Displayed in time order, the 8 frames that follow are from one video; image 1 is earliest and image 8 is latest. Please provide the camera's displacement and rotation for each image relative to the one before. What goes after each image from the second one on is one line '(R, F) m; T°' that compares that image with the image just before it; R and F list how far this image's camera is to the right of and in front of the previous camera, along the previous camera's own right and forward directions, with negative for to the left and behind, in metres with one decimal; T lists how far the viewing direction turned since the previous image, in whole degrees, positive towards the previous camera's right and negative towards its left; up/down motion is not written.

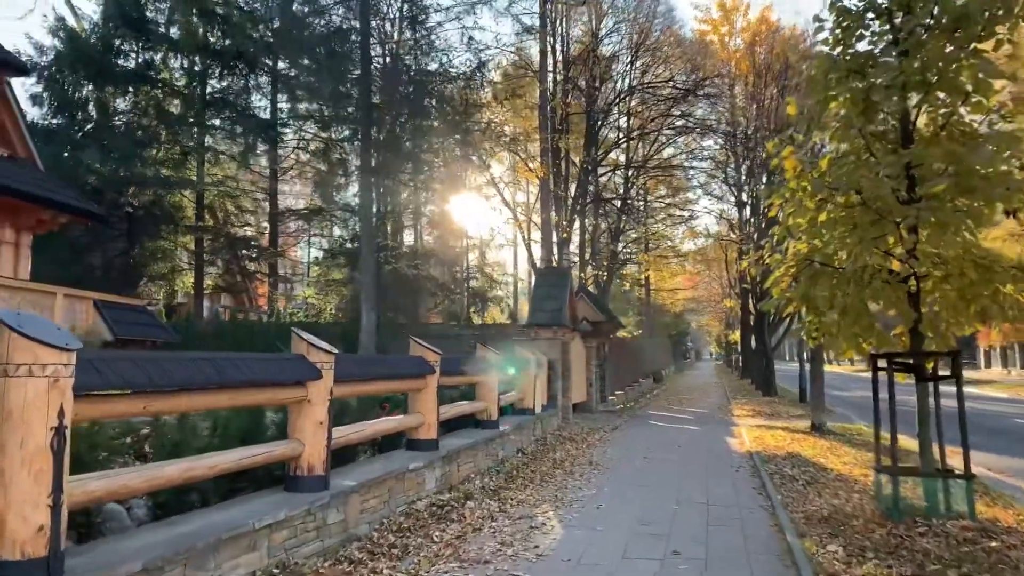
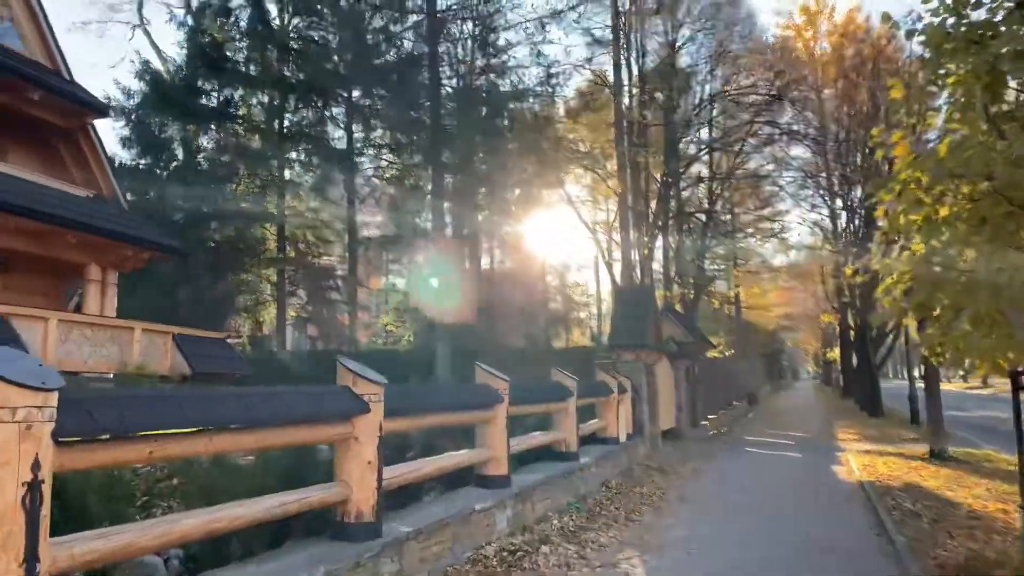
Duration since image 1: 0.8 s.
(+0.1, +0.5) m; -6°
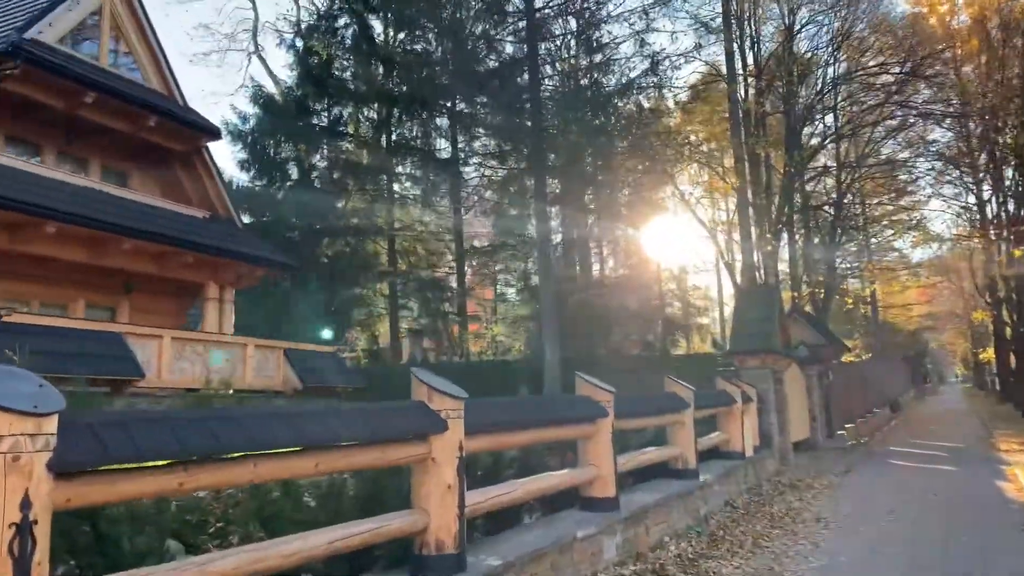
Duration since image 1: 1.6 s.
(+0.1, +0.5) m; -8°
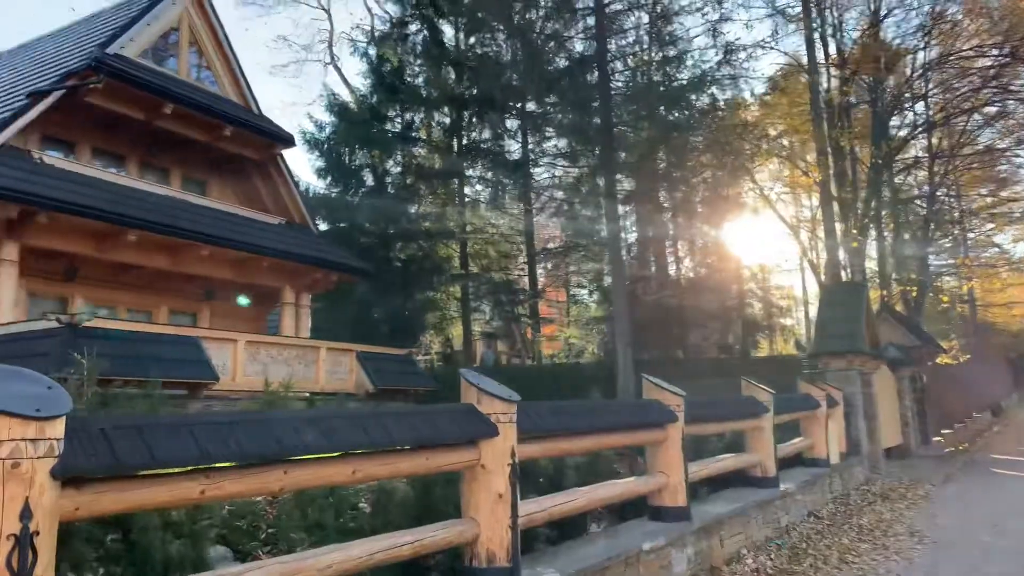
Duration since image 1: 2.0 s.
(+0.1, +0.2) m; -6°
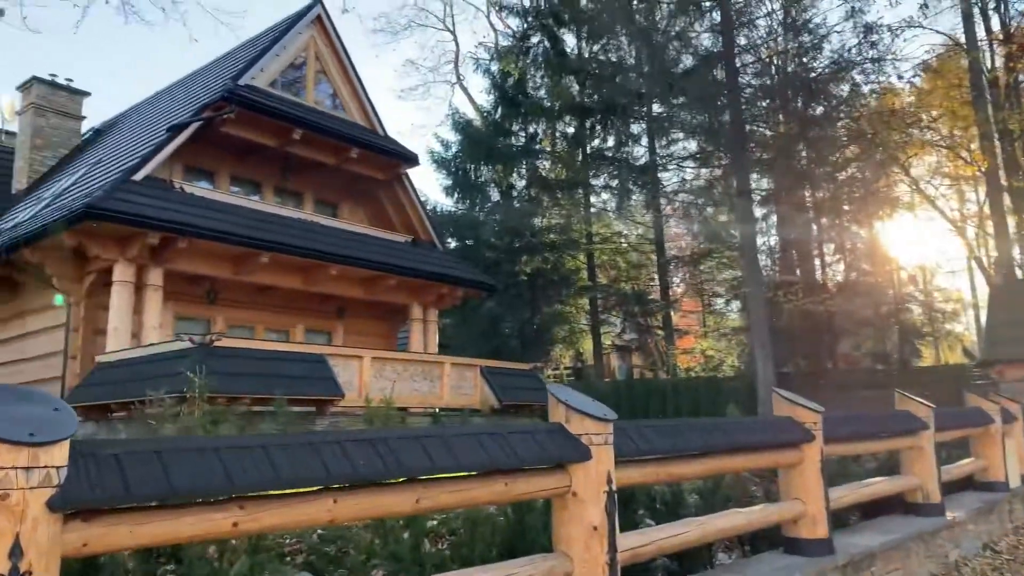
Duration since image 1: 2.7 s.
(+0.2, +0.4) m; -10°
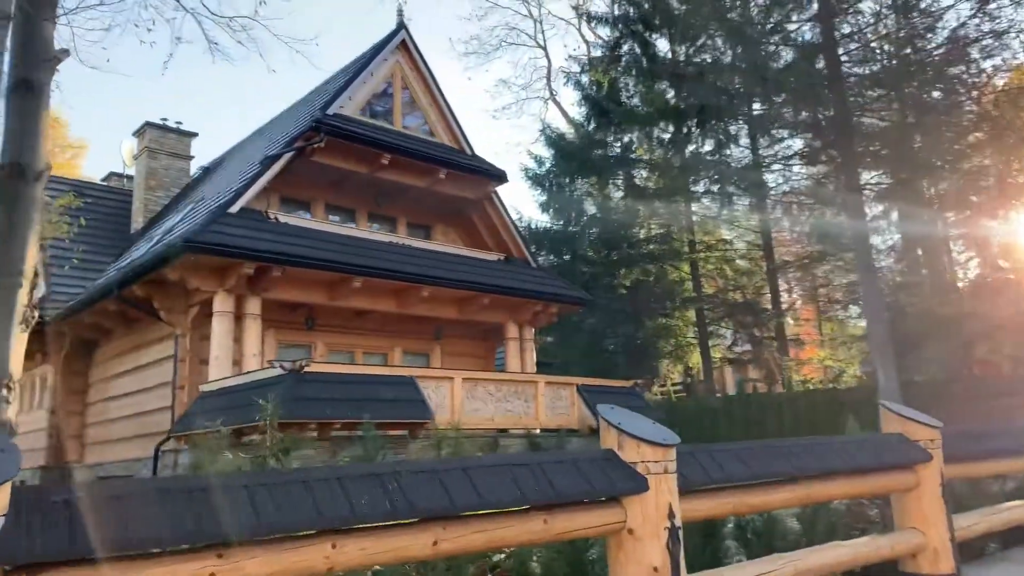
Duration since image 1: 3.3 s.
(+0.2, +0.3) m; -8°
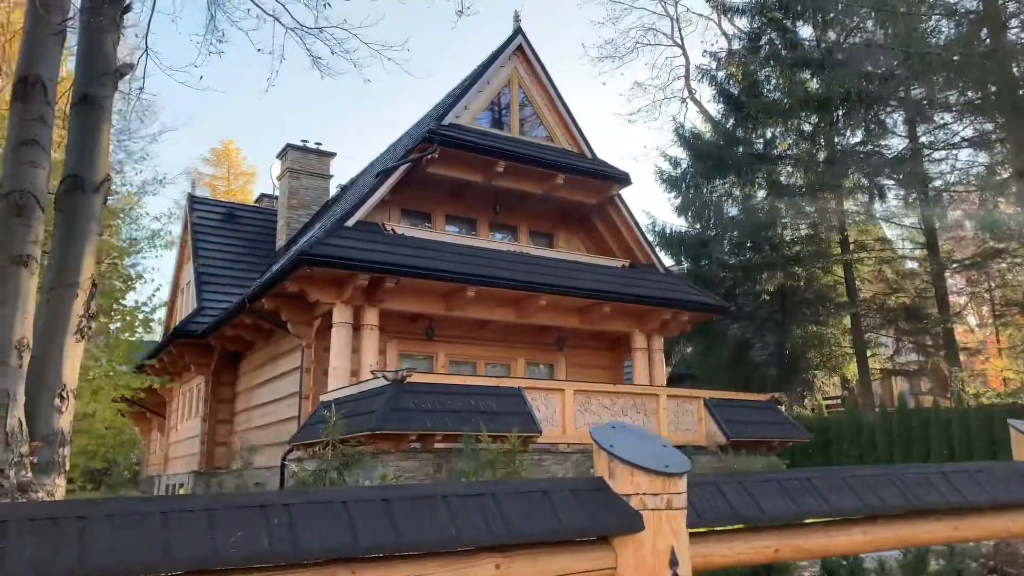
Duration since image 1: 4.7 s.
(+0.5, +0.5) m; -11°
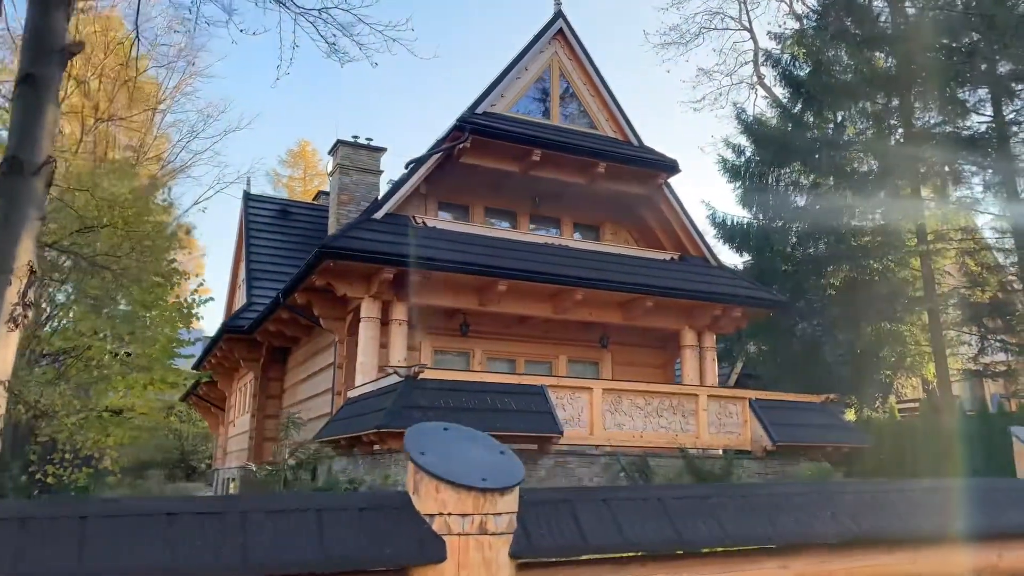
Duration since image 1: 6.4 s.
(+0.6, +0.5) m; -6°
